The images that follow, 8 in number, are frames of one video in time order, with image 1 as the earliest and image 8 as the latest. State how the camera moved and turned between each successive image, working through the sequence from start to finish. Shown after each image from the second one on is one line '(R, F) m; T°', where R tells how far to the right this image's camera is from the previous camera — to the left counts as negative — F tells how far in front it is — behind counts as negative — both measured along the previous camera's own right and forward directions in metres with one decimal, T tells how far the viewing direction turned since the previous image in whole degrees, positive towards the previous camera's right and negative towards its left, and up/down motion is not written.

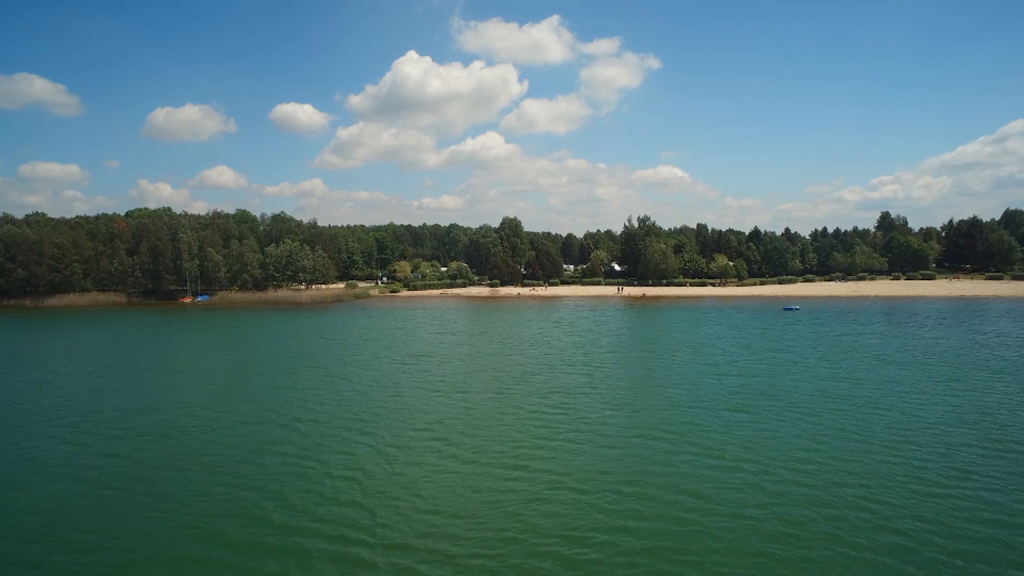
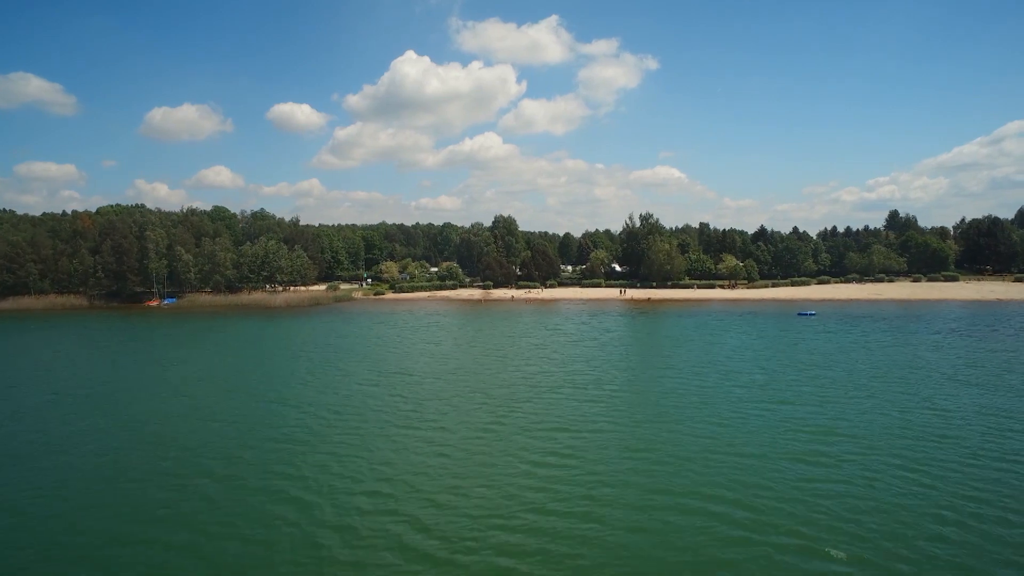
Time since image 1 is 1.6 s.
(+0.7, +6.8) m; 0°
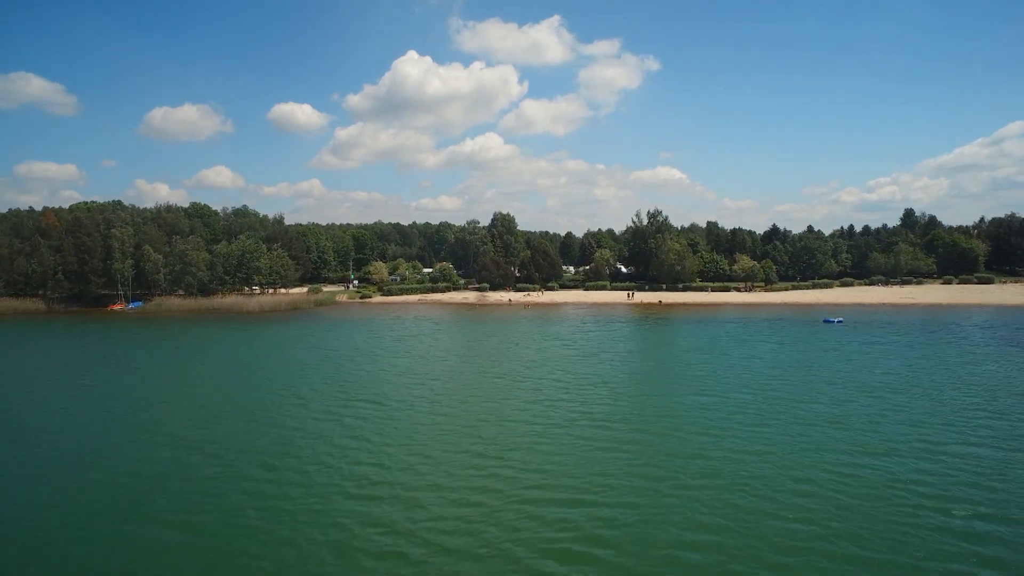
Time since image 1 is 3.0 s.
(+0.3, +7.2) m; 0°
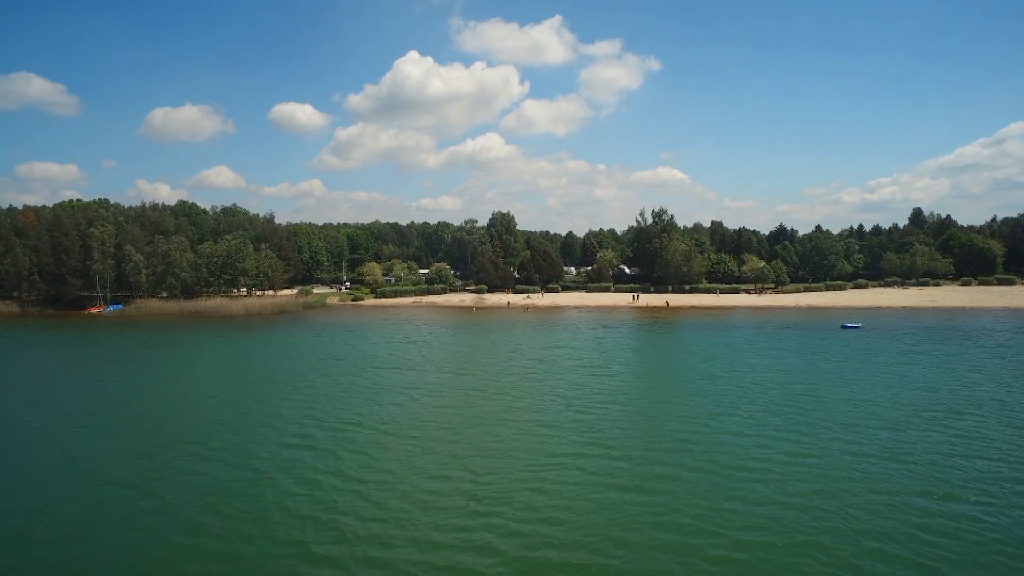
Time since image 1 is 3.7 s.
(+0.3, +3.8) m; 0°
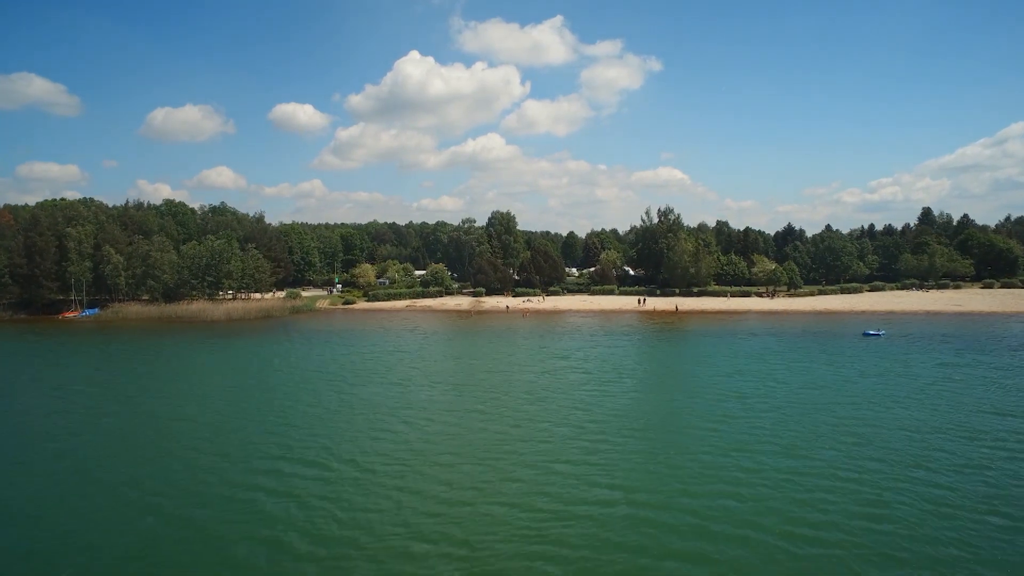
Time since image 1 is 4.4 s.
(+0.2, +4.0) m; 0°
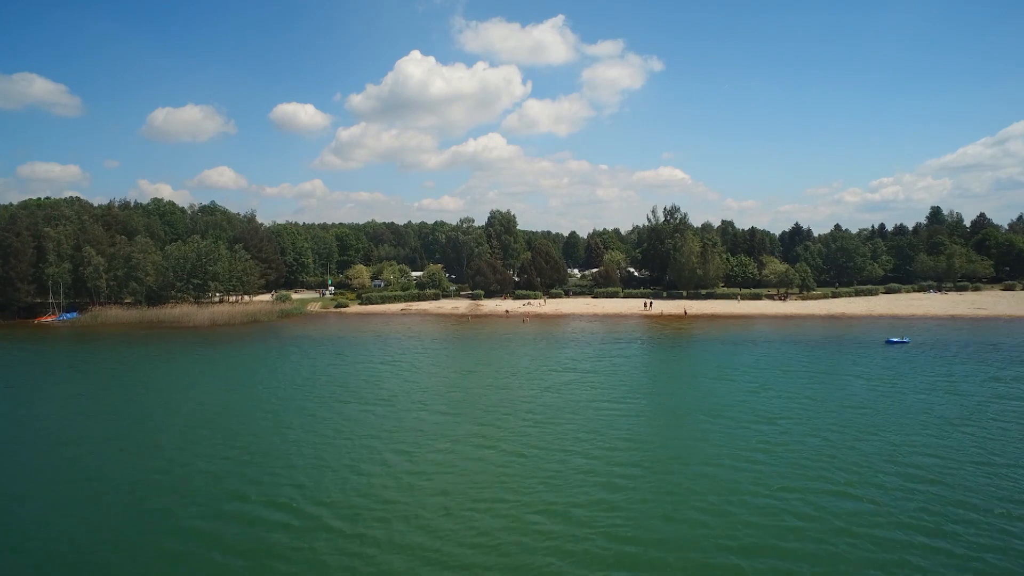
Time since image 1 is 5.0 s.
(+0.2, +3.4) m; 0°
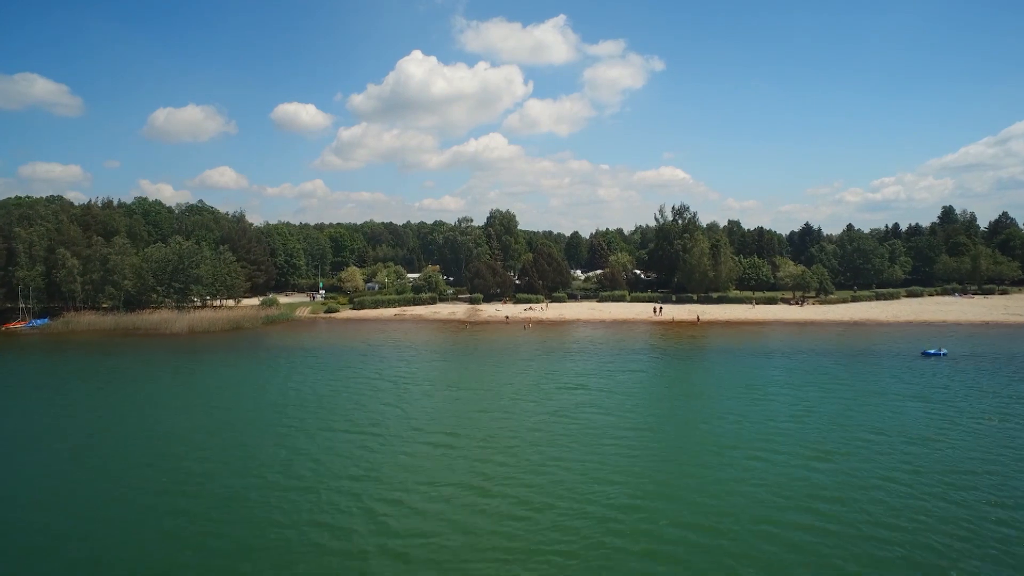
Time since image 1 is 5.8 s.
(+0.1, +4.1) m; 0°
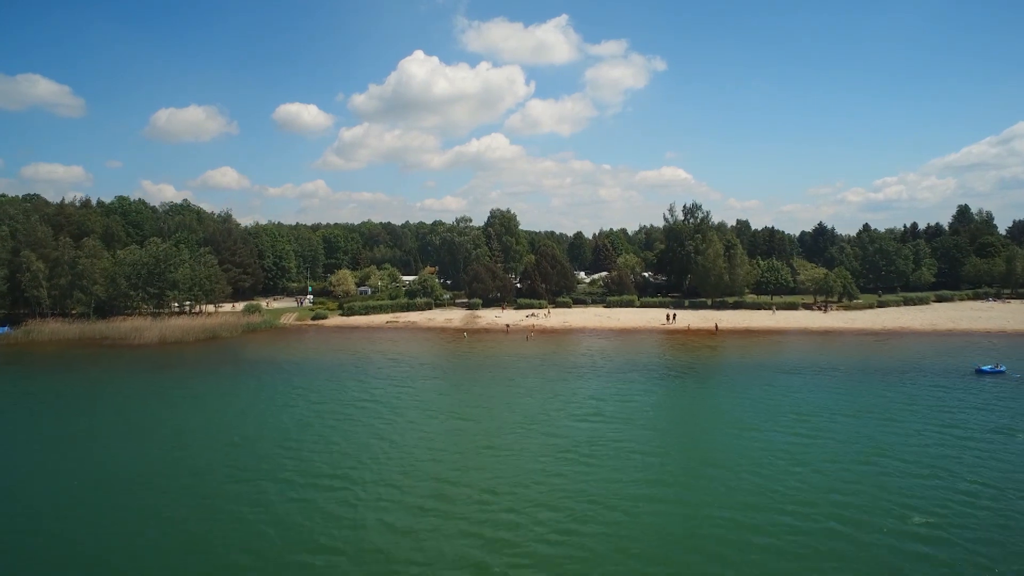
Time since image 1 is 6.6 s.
(+0.1, +4.9) m; 0°
